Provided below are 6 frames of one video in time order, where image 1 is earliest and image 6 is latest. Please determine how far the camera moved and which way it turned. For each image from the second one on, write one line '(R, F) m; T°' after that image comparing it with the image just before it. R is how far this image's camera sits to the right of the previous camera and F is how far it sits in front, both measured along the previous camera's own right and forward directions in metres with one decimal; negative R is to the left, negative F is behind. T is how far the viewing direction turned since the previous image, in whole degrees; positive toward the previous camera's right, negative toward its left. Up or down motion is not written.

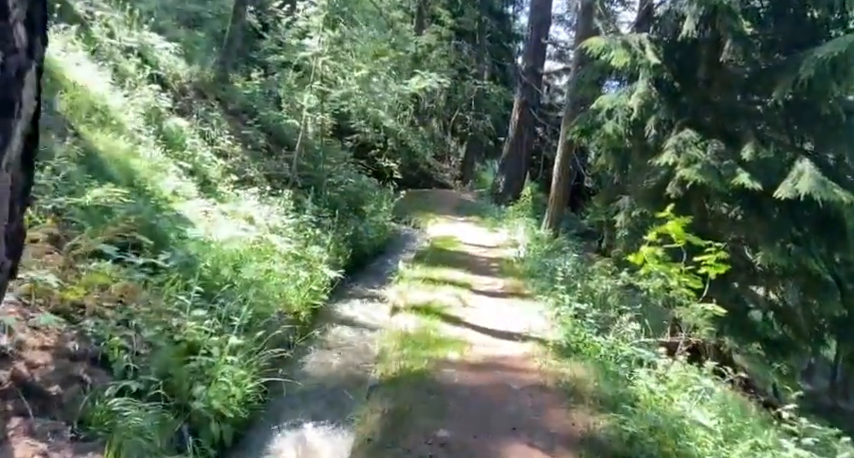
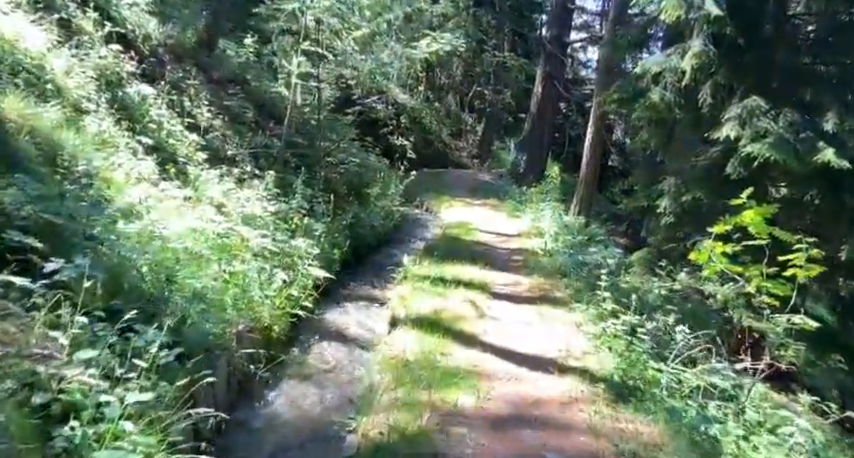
(+0.1, +1.6) m; -1°
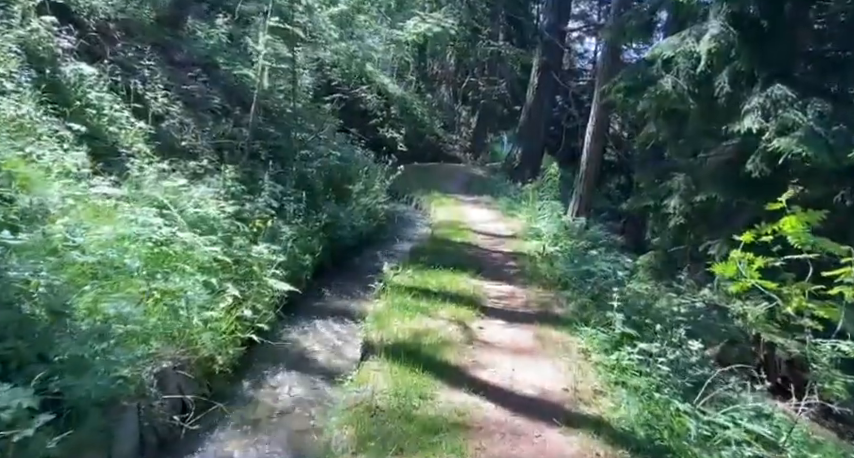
(+0.1, +1.0) m; +1°
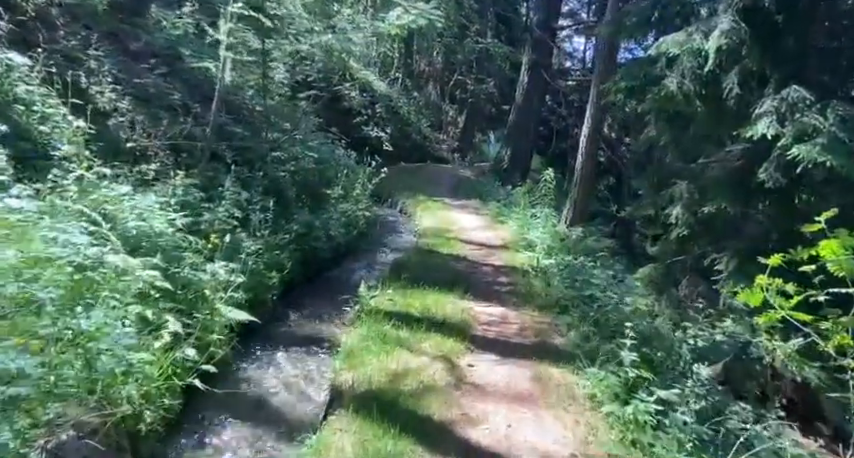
(0.0, +0.8) m; +1°
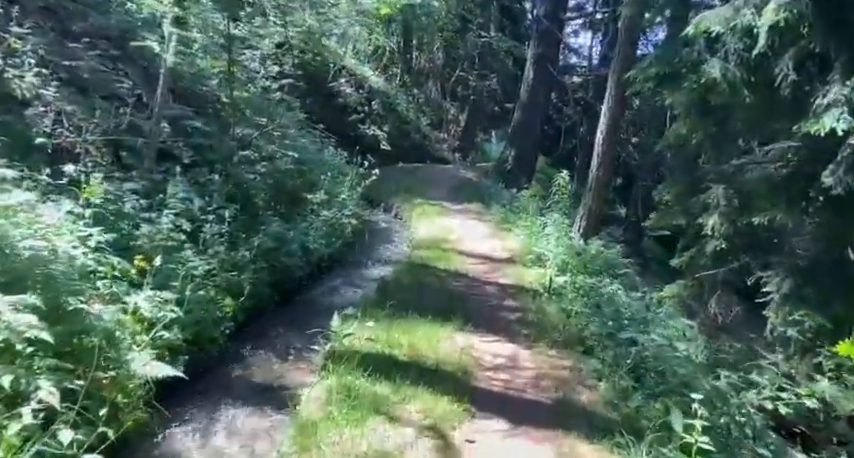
(+0.1, +1.3) m; 0°
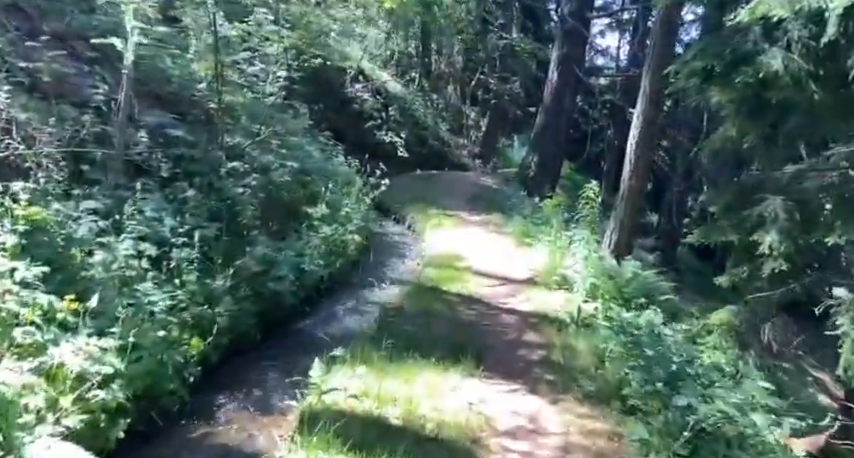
(+0.1, +0.9) m; -2°
